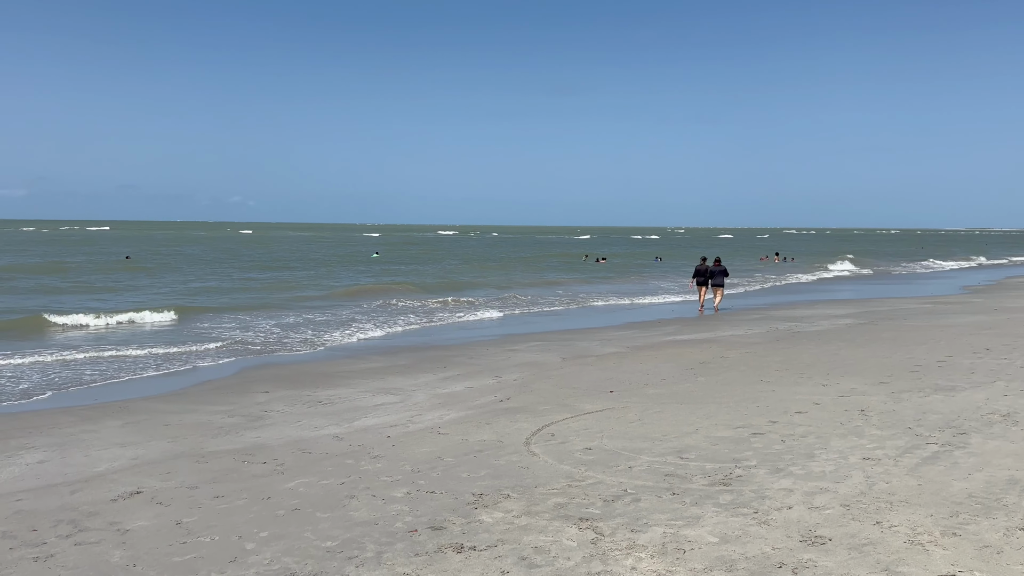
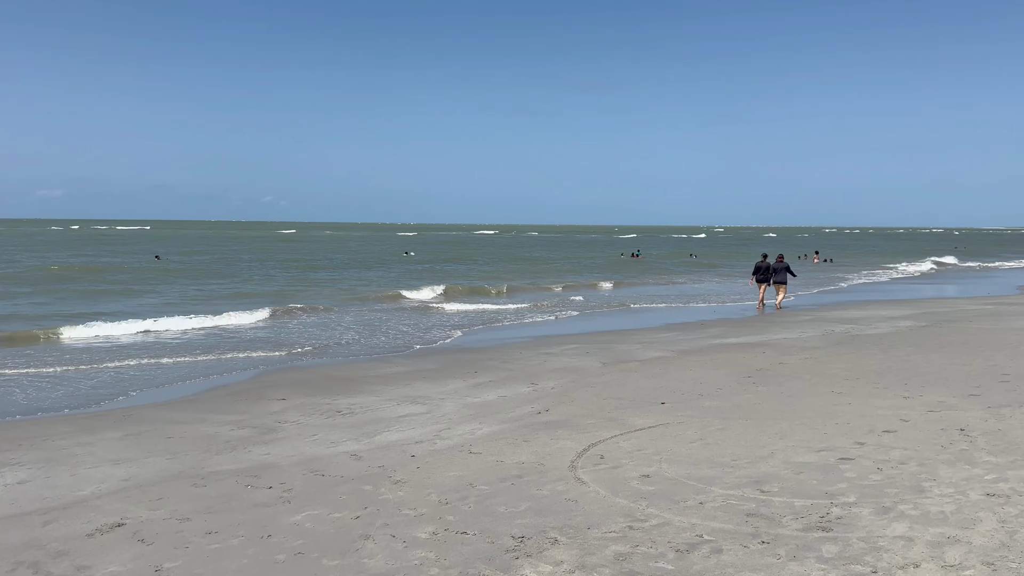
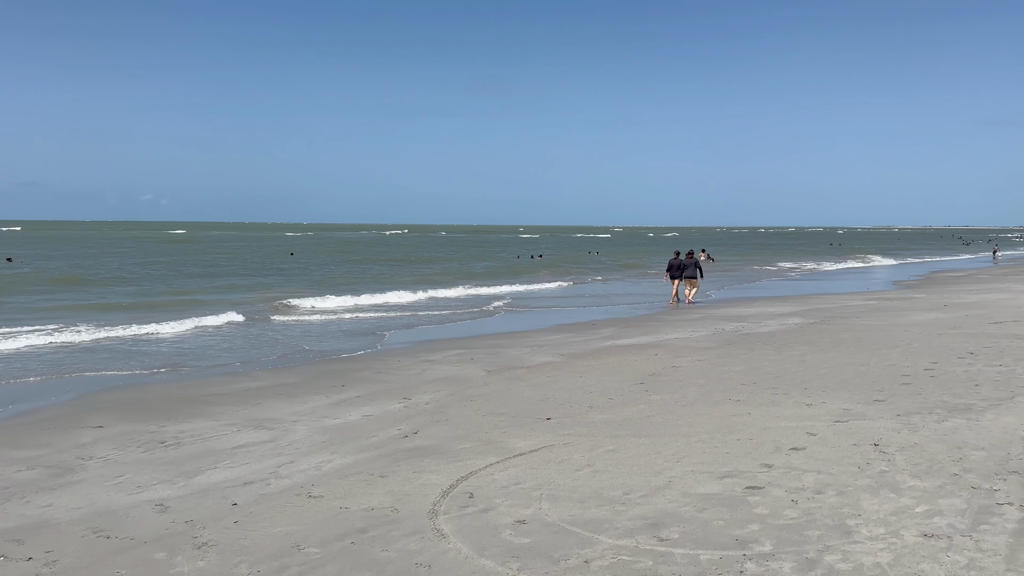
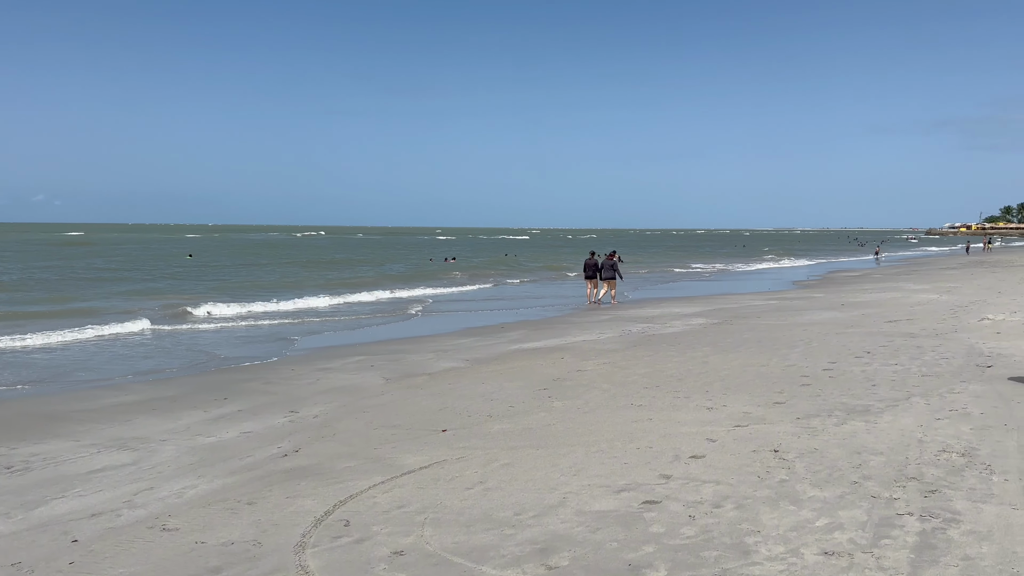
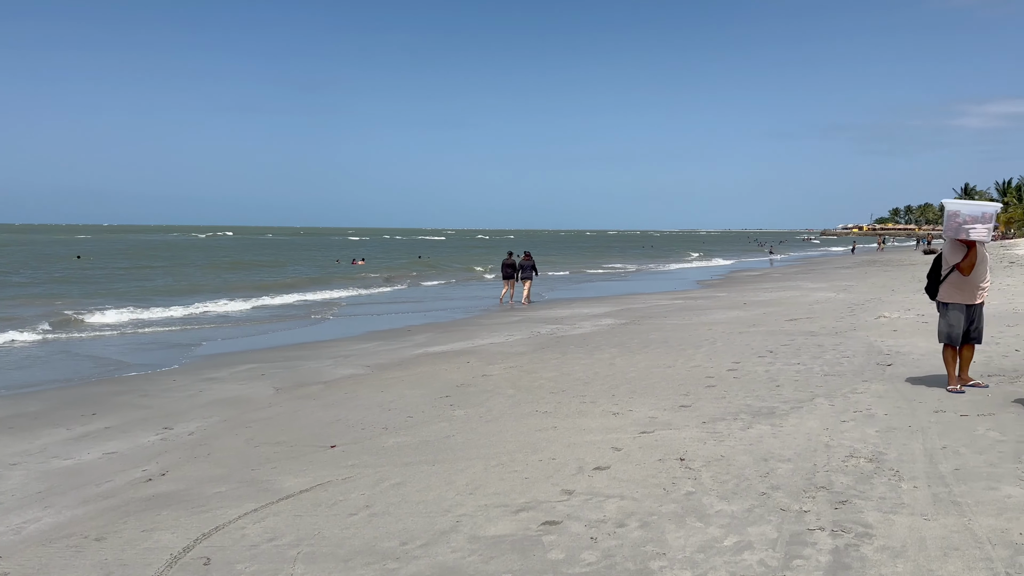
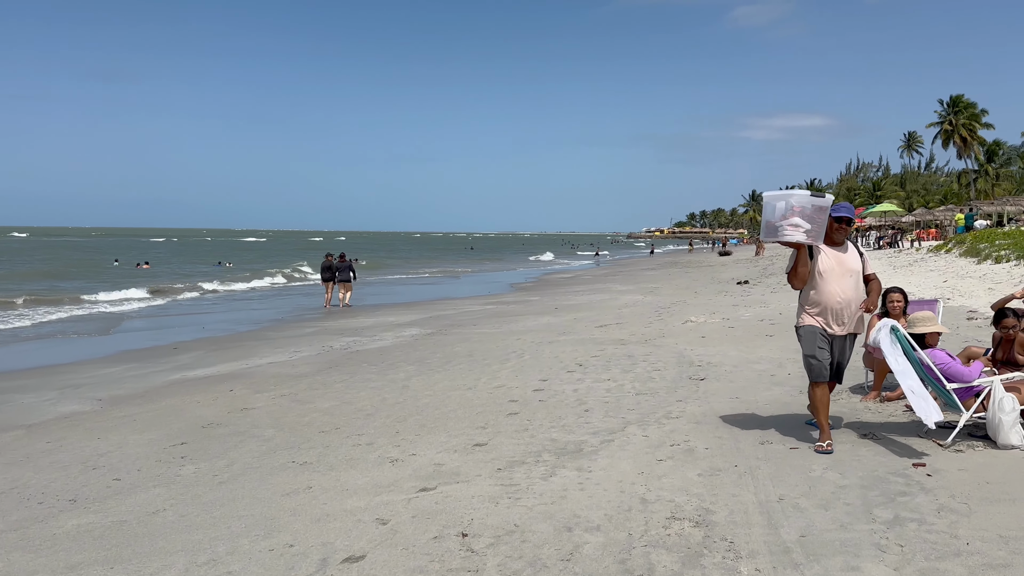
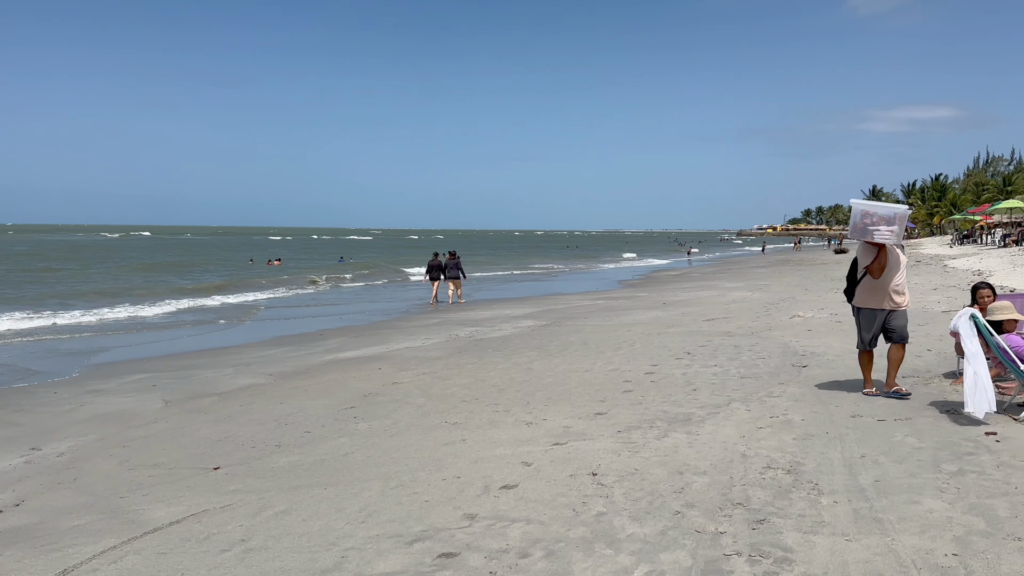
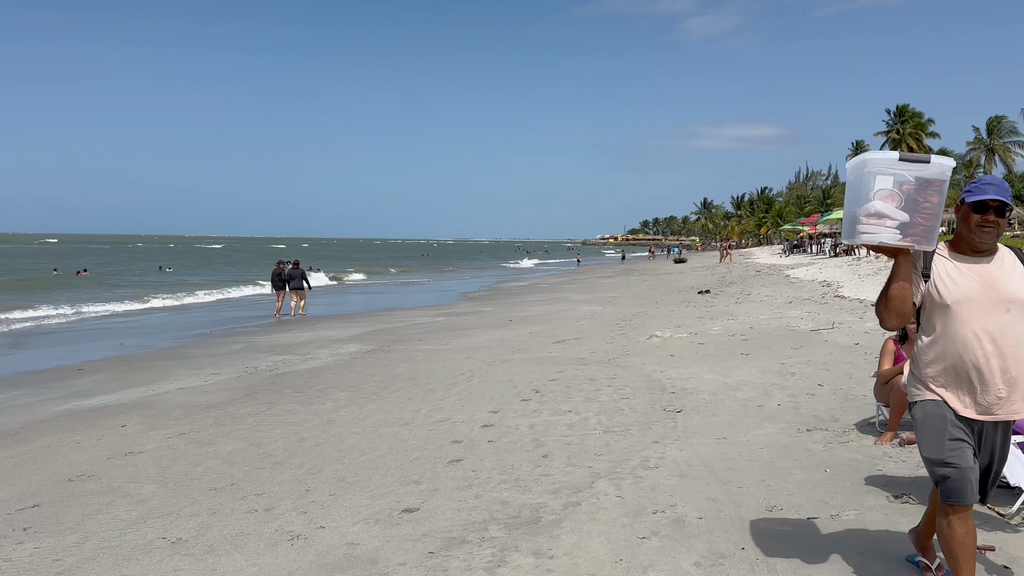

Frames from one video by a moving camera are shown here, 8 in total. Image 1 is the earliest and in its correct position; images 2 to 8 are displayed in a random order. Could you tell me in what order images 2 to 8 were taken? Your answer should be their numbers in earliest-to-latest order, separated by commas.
2, 3, 4, 5, 7, 6, 8
